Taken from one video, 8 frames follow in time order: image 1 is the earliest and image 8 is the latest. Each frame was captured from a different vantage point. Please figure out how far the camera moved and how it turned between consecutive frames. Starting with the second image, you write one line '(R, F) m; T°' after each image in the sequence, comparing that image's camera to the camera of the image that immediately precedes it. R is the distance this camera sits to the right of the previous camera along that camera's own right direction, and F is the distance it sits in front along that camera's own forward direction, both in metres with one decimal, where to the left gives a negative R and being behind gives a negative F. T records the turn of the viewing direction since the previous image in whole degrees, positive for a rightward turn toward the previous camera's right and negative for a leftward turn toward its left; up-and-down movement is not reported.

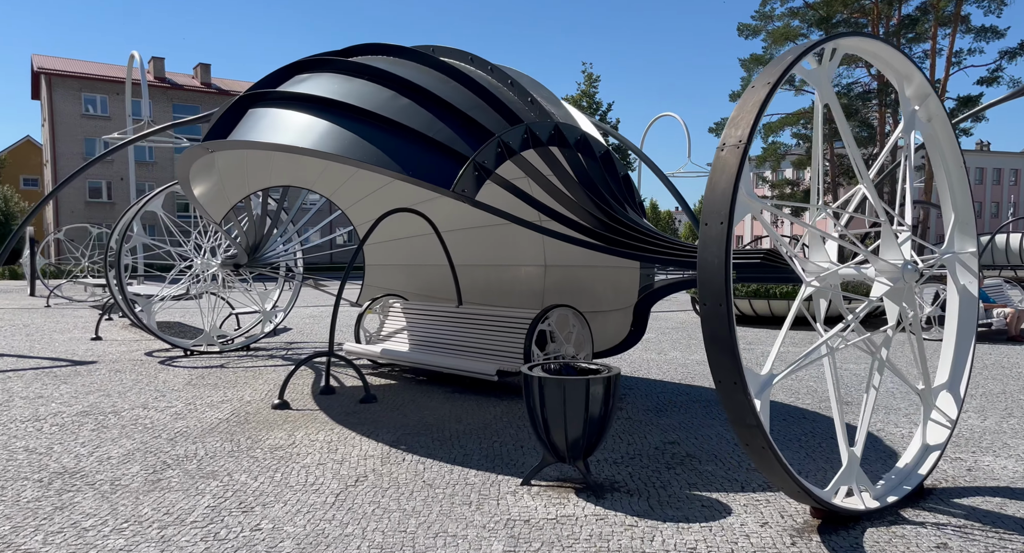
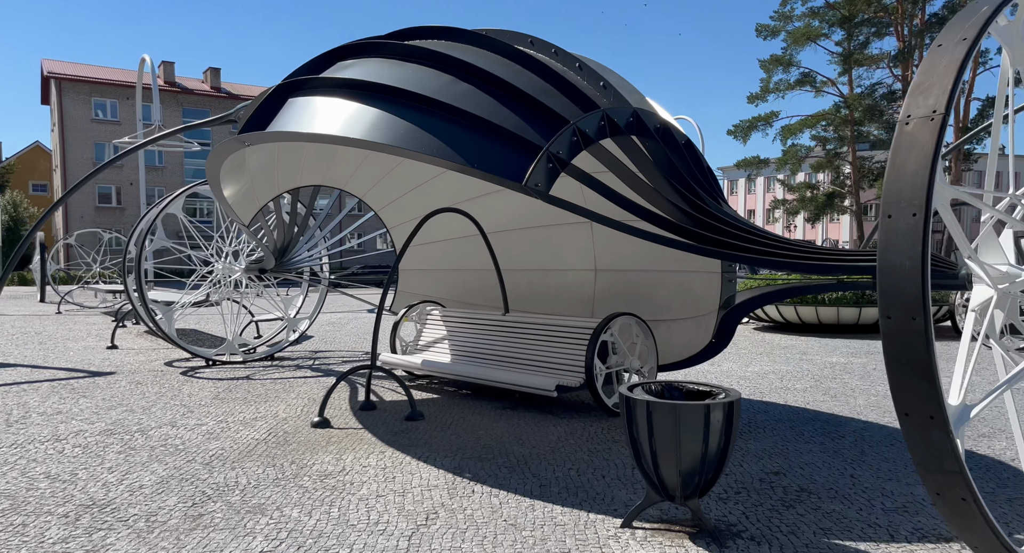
(-0.5, +0.4) m; -1°
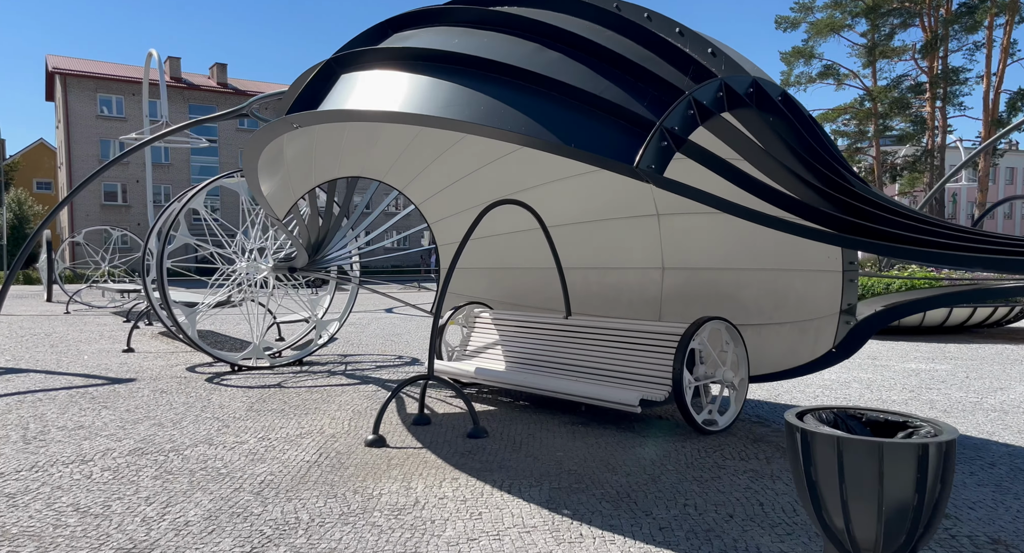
(-0.6, +0.5) m; 0°
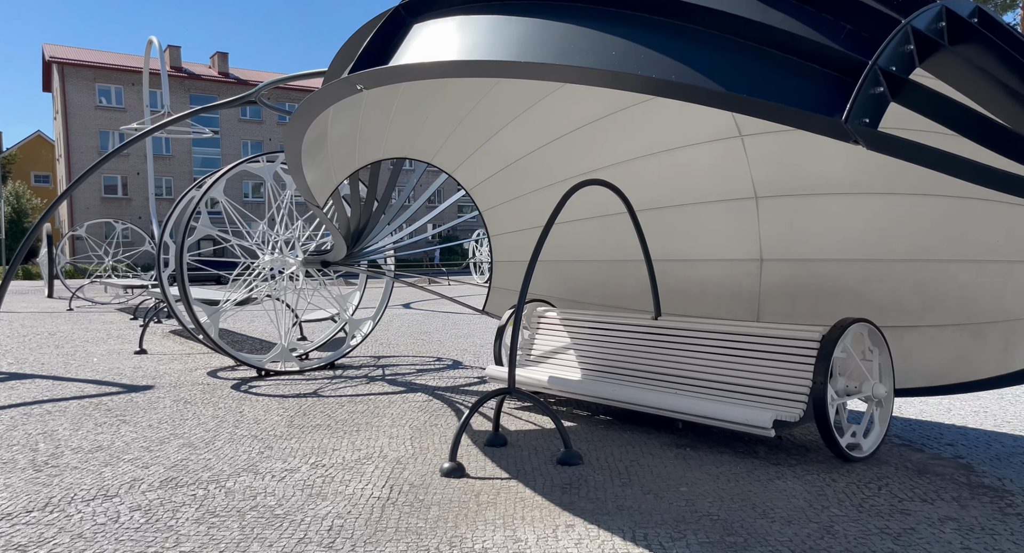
(-0.6, +0.7) m; 0°
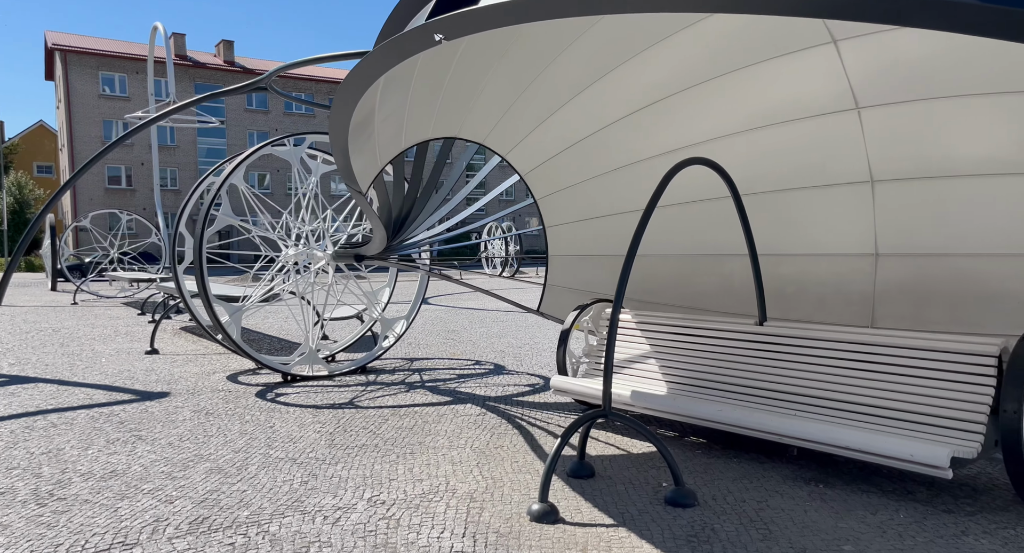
(-0.5, +0.7) m; 0°
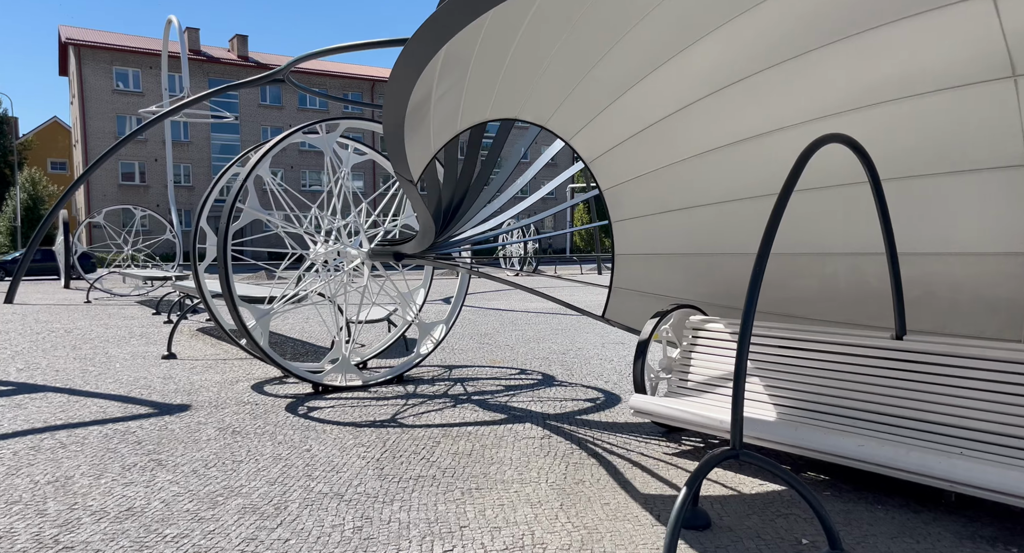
(-0.4, +0.7) m; -1°
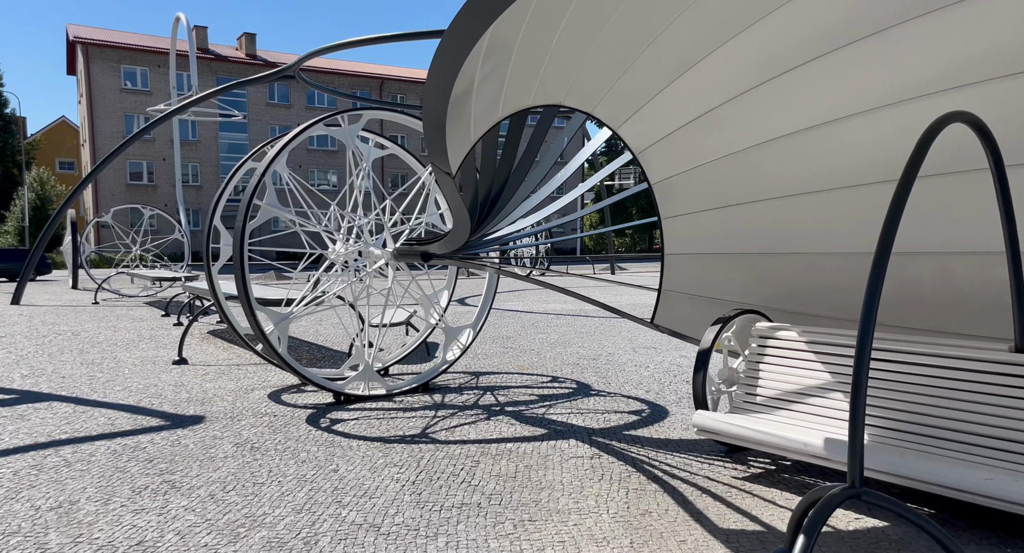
(-0.3, +0.4) m; -1°
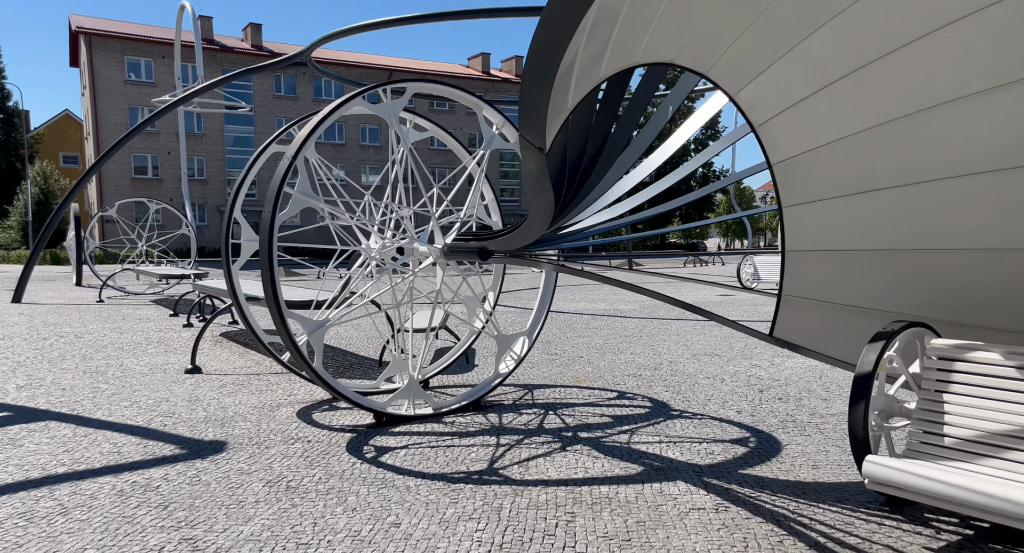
(-0.5, +0.8) m; 0°
